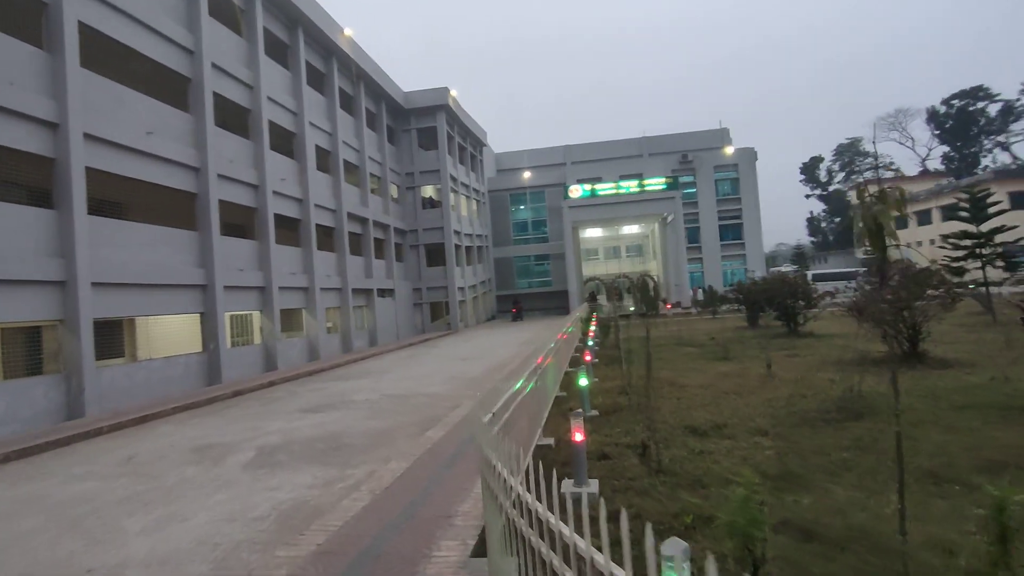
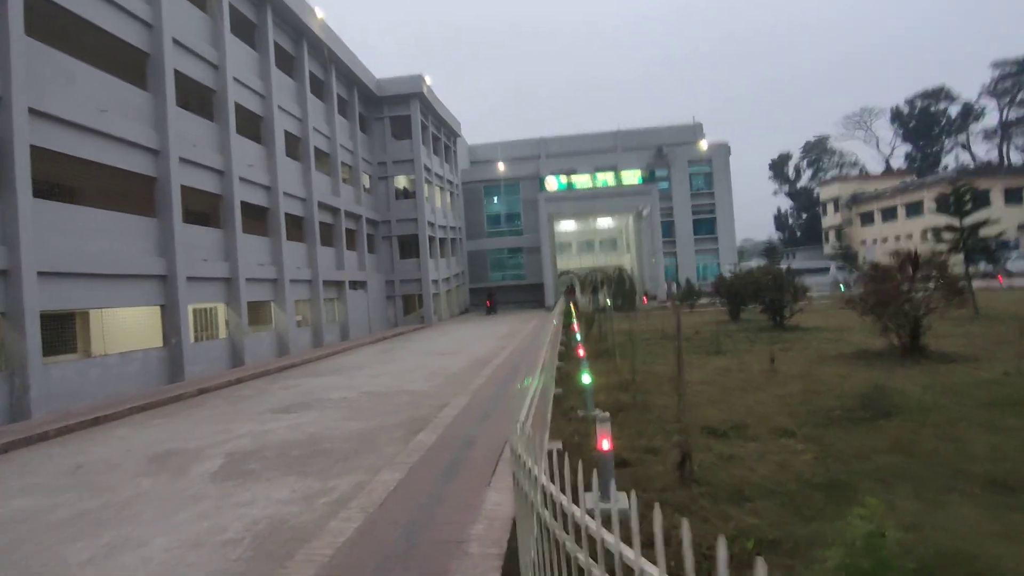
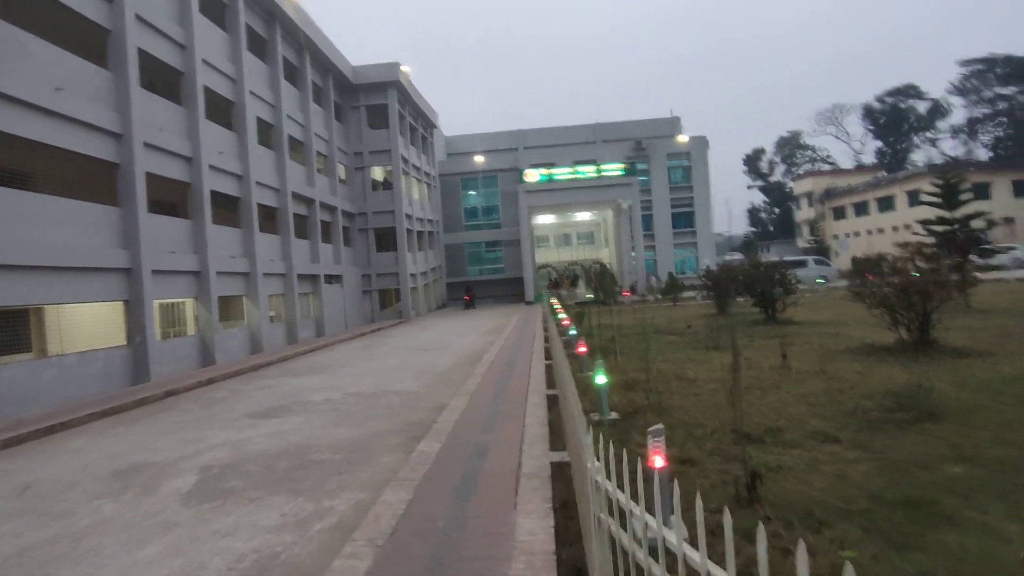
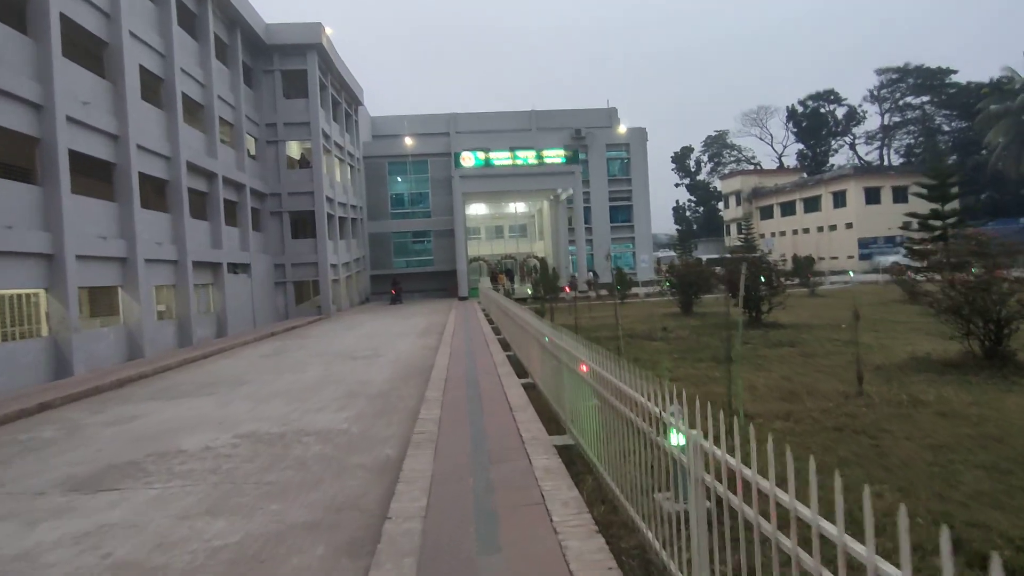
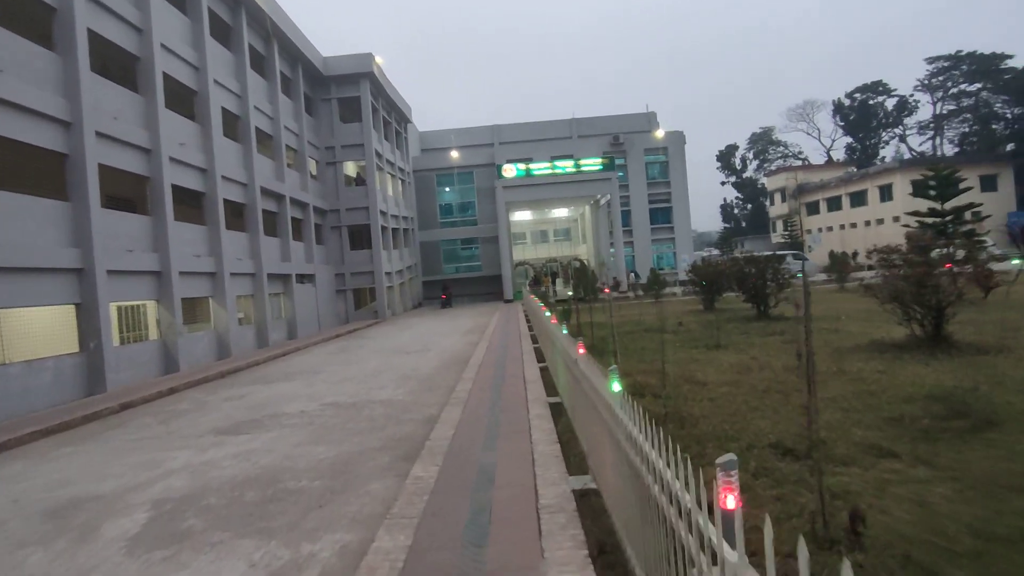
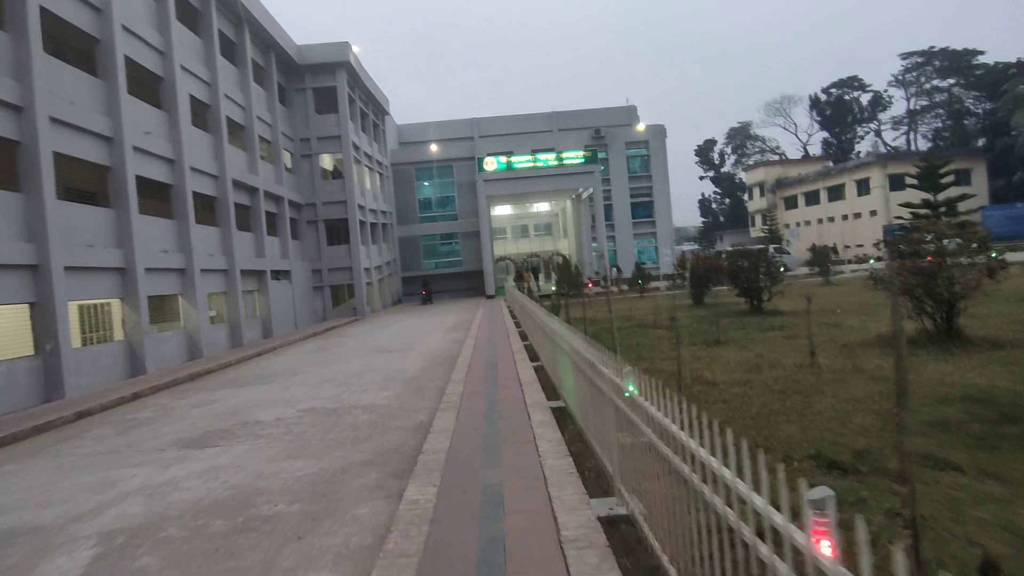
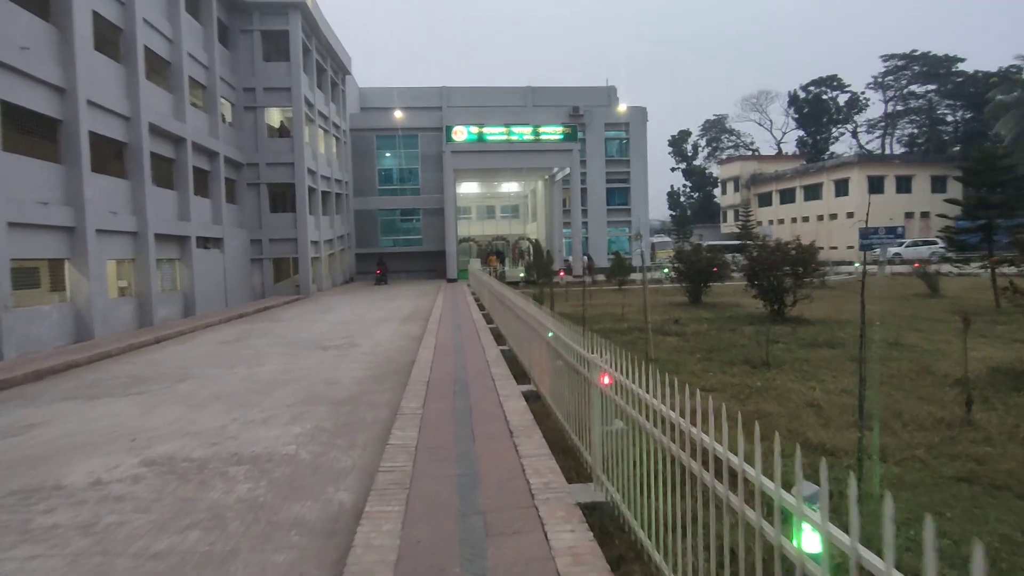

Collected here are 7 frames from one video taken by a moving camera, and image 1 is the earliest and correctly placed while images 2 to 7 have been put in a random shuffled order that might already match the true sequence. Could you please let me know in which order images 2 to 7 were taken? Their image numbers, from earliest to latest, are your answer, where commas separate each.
2, 3, 5, 6, 4, 7
